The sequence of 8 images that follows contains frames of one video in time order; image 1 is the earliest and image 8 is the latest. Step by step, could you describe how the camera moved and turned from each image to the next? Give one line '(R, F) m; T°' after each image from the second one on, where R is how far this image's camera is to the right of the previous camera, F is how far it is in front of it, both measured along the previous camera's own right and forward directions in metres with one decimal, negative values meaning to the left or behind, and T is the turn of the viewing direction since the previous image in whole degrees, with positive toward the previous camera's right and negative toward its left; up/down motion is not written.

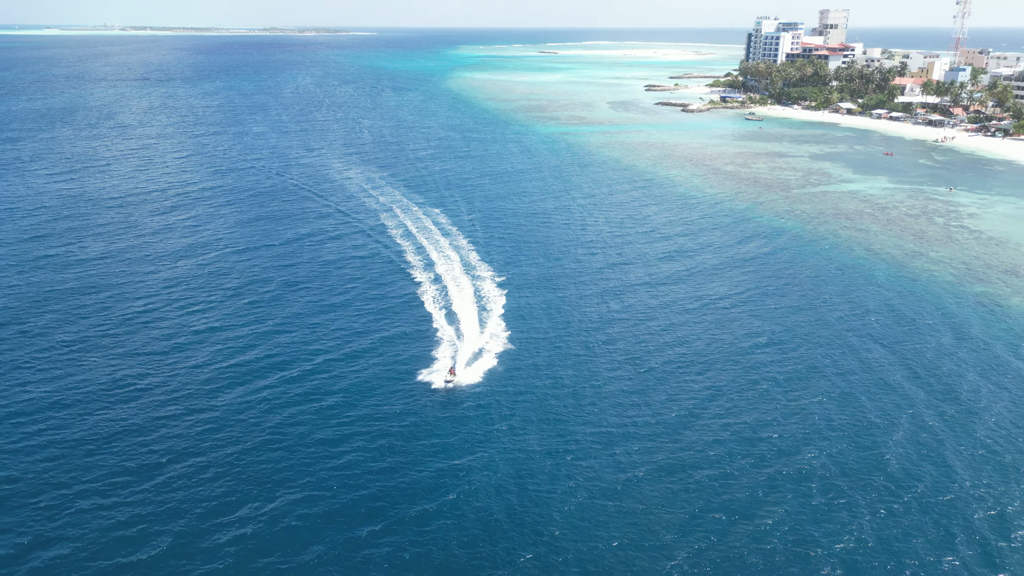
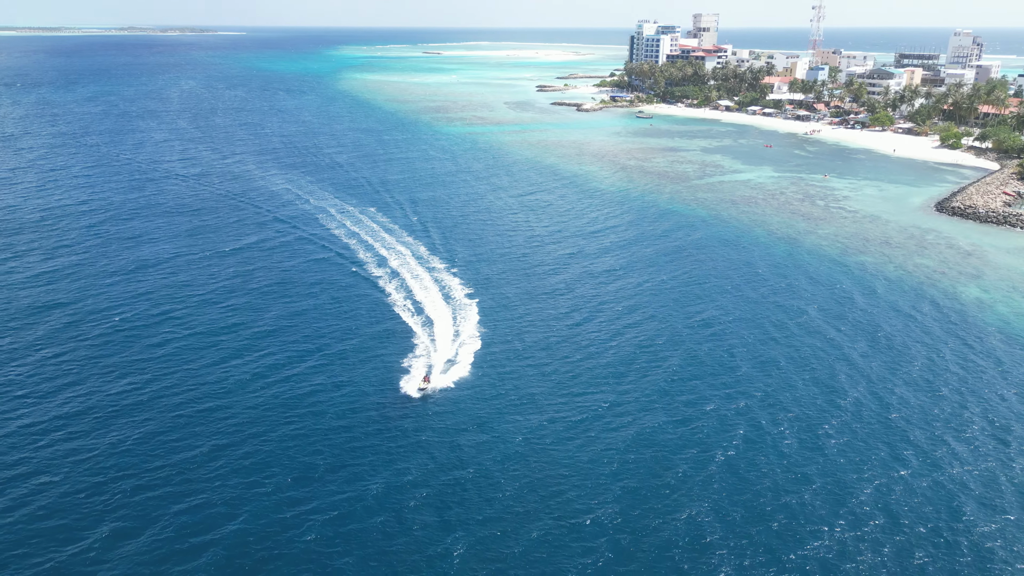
(-4.9, -3.1) m; +9°
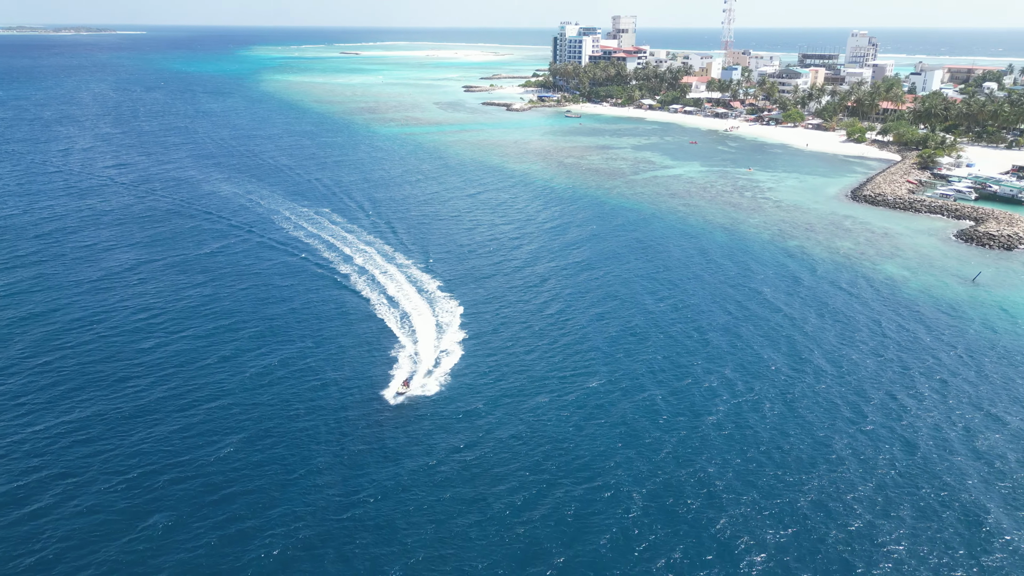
(-3.5, -2.3) m; +6°
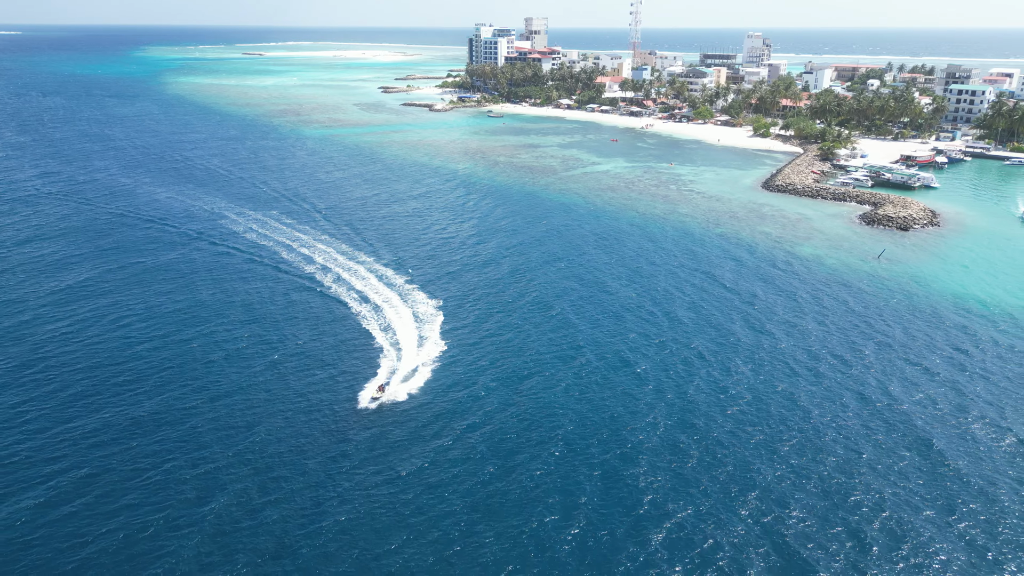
(-4.2, -2.8) m; +7°
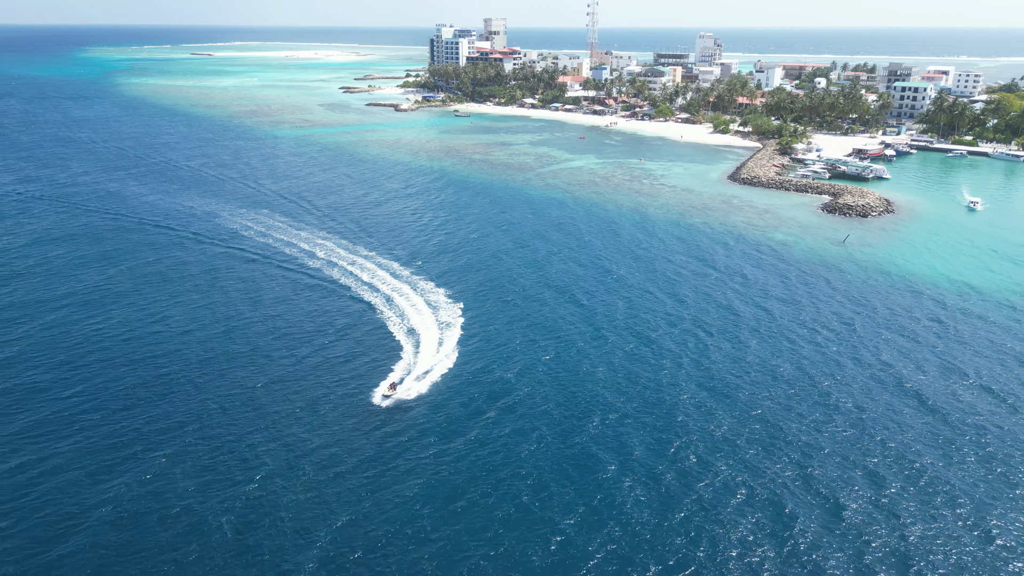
(-4.2, -2.9) m; +4°
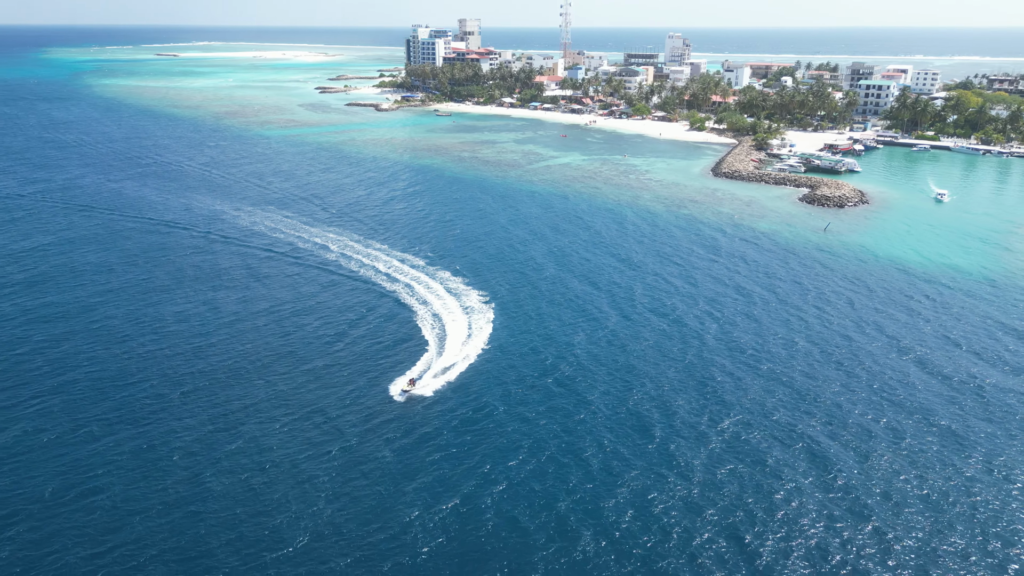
(-4.1, -3.0) m; +3°
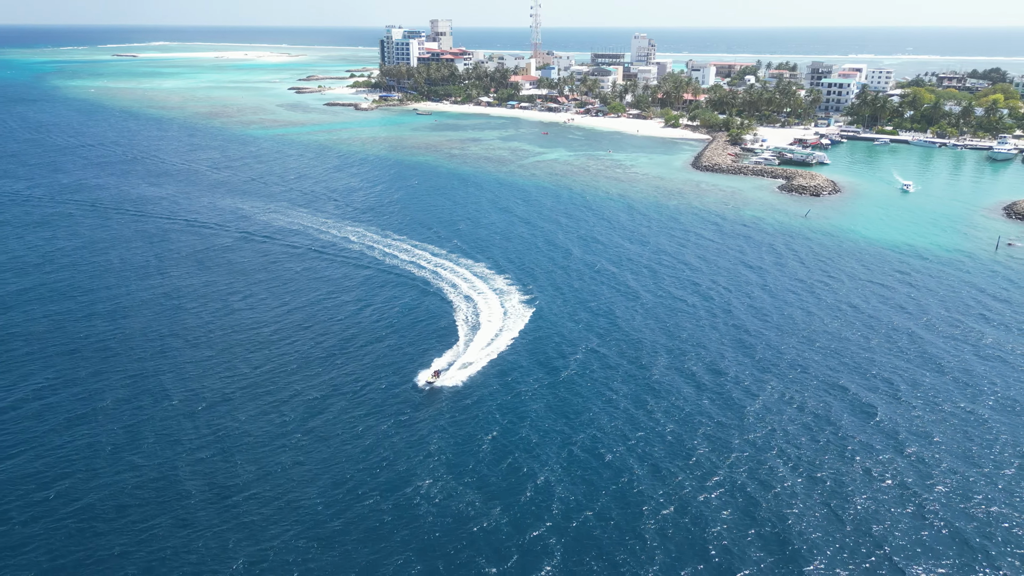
(-5.7, -4.1) m; +4°
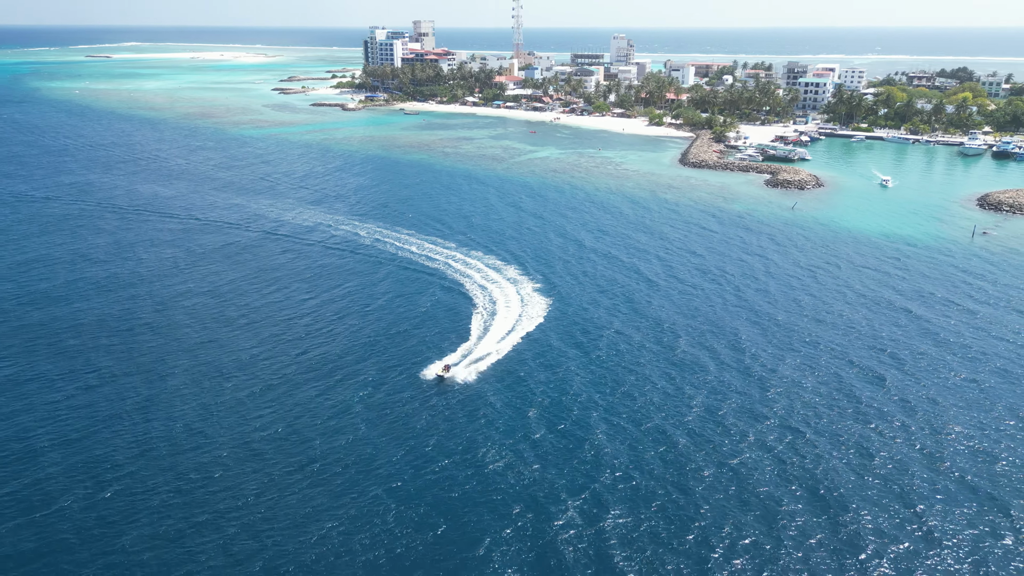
(-3.7, -2.8) m; +2°
